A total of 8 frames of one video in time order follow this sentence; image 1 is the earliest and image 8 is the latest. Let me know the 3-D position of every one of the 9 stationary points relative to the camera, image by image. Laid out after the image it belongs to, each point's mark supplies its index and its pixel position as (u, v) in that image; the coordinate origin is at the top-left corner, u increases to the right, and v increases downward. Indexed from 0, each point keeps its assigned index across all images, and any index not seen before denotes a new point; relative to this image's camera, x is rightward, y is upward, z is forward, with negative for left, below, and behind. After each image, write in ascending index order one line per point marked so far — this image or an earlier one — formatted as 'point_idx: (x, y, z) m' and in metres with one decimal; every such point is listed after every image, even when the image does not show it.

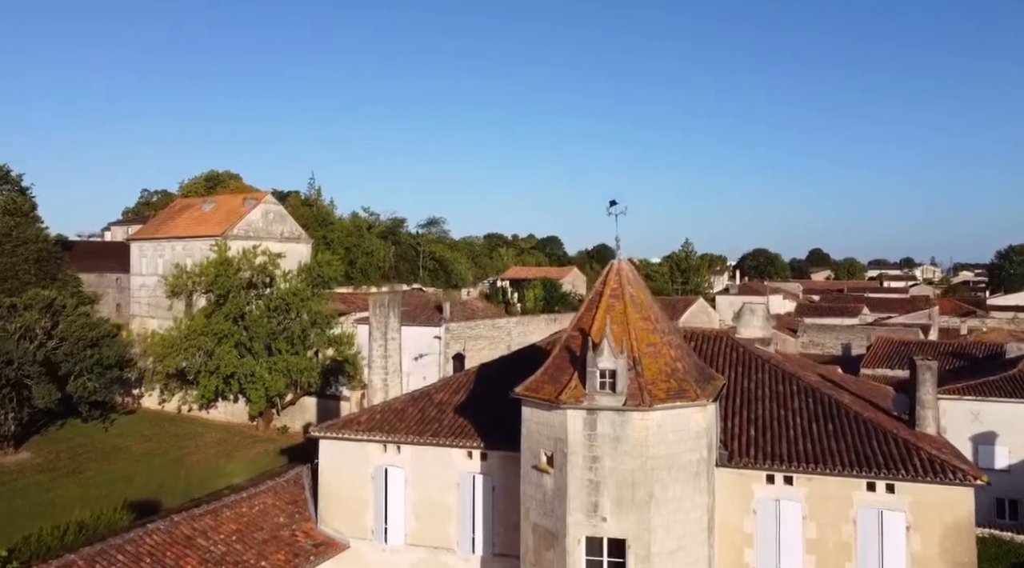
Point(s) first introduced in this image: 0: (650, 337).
0: (+2.1, -0.8, +14.3) m
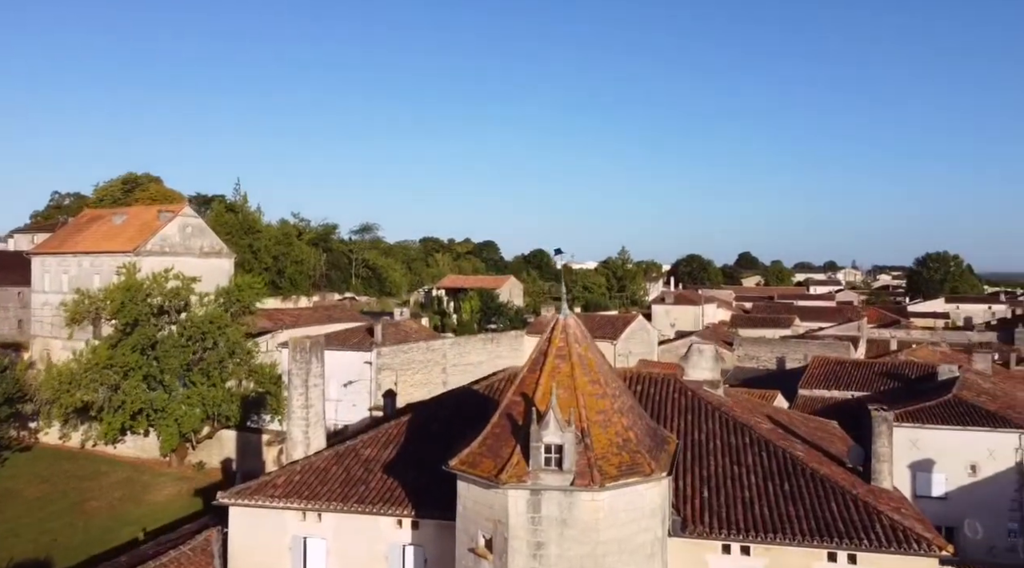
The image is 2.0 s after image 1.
0: (+1.2, -1.7, +13.0) m
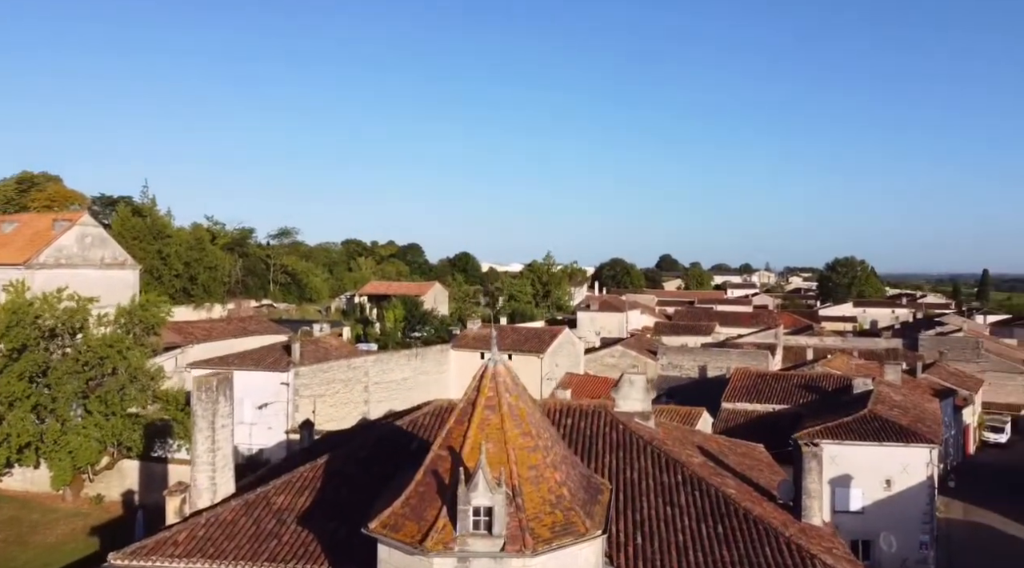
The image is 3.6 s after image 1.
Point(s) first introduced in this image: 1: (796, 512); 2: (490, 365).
0: (+0.3, -2.3, +12.1) m
1: (+5.7, -4.6, +19.0) m
2: (-0.3, -1.1, +12.6) m
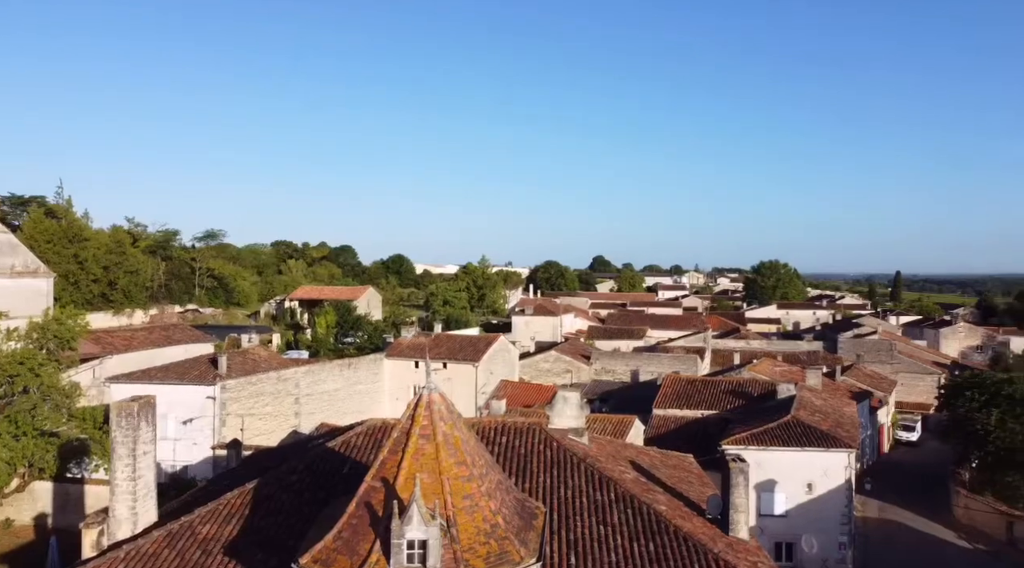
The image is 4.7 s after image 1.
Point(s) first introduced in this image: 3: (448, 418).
0: (-0.6, -2.6, +12.0) m
1: (+4.3, -5.0, +19.2) m
2: (-1.1, -1.5, +12.4) m
3: (-0.8, -1.8, +12.5) m
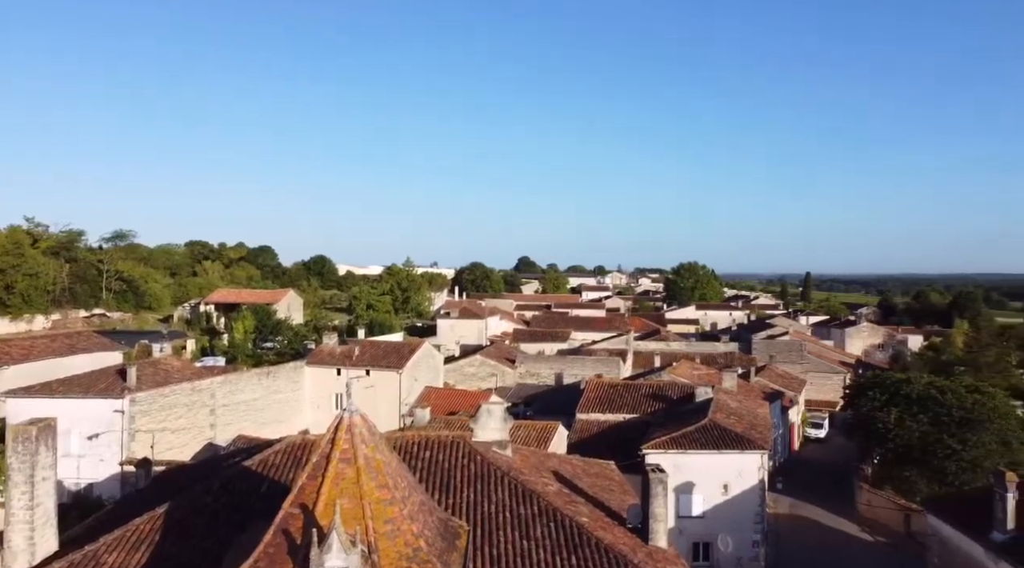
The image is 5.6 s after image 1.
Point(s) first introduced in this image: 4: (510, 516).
0: (-1.6, -2.9, +11.8) m
1: (+2.8, -5.3, +19.4) m
2: (-2.2, -1.7, +12.2) m
3: (-1.9, -2.0, +12.3) m
4: (0.0, -4.4, +17.4) m
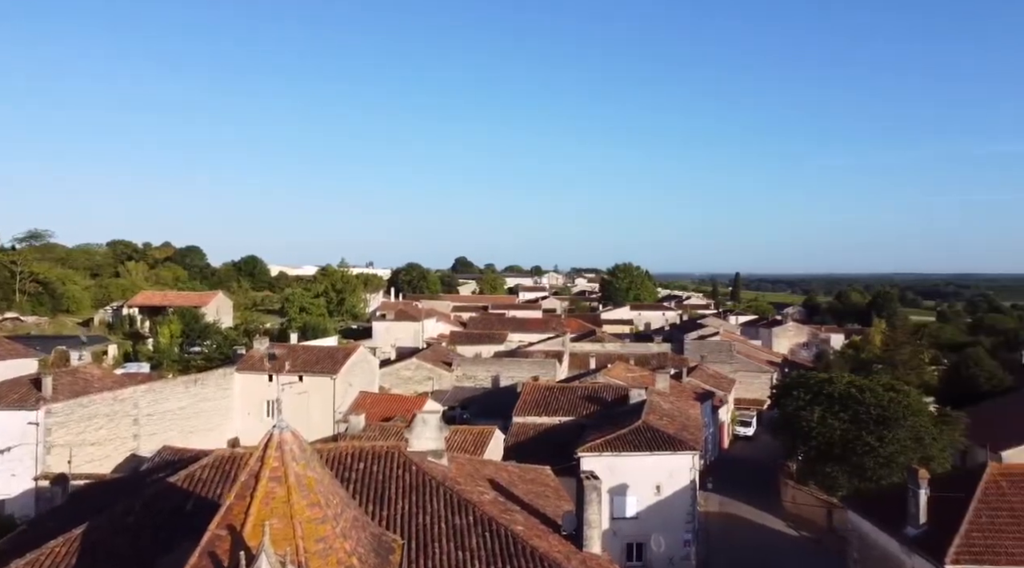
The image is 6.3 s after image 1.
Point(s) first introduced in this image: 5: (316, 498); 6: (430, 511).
0: (-2.4, -3.1, +11.5) m
1: (+1.4, -5.5, +19.4) m
2: (-3.0, -1.9, +11.9) m
3: (-2.7, -2.2, +12.0) m
4: (-1.2, -4.5, +17.3) m
5: (-2.5, -2.7, +11.9) m
6: (-1.6, -4.3, +17.7) m
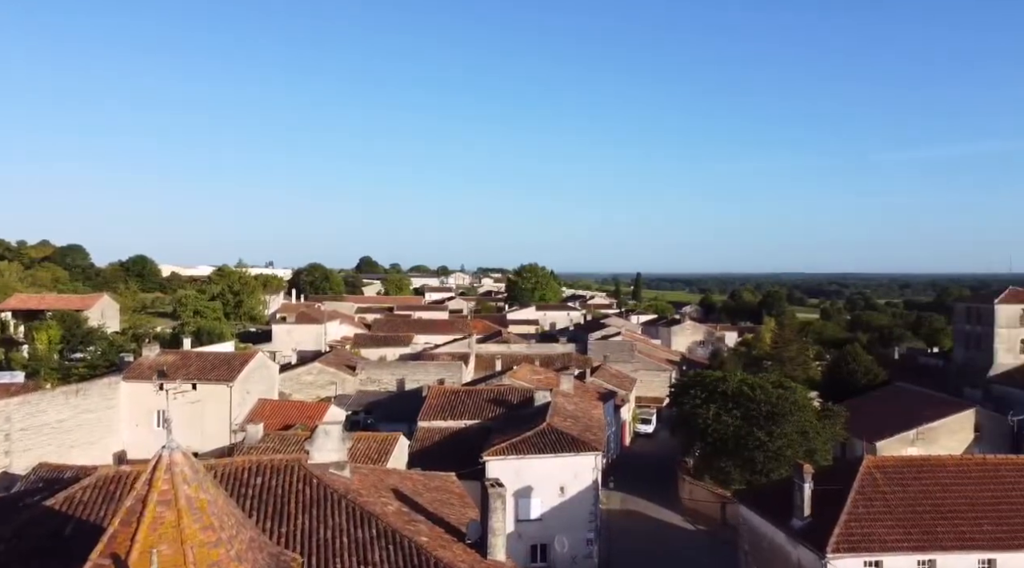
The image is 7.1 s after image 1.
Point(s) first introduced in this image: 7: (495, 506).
0: (-3.5, -3.2, +10.5) m
1: (-0.5, -5.6, +18.7) m
2: (-4.1, -2.0, +10.8) m
3: (-3.8, -2.3, +10.9) m
4: (-2.9, -4.7, +16.3) m
5: (-3.6, -2.8, +10.8) m
6: (-3.3, -4.5, +16.7) m
7: (-0.2, -4.7, +18.8) m
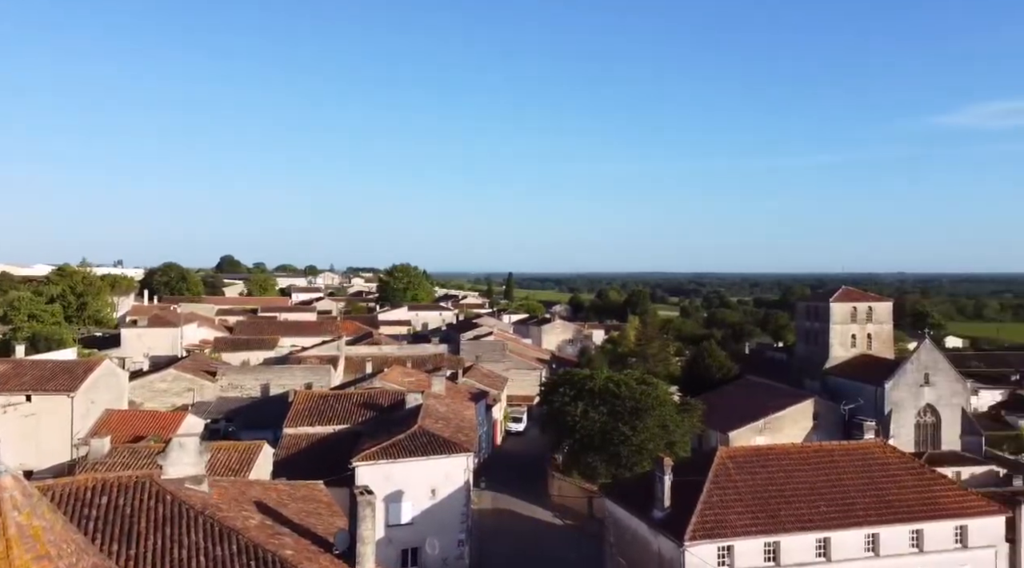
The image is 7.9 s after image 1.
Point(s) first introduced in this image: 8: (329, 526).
0: (-4.7, -3.3, +8.6) m
1: (-2.9, -5.7, +17.1) m
2: (-5.4, -2.1, +8.8) m
3: (-5.1, -2.4, +9.0) m
4: (-5.0, -4.7, +14.4) m
5: (-4.9, -2.9, +8.9) m
6: (-5.4, -4.5, +14.7) m
7: (-2.7, -4.8, +17.2) m
8: (-4.0, -5.6, +19.9) m
